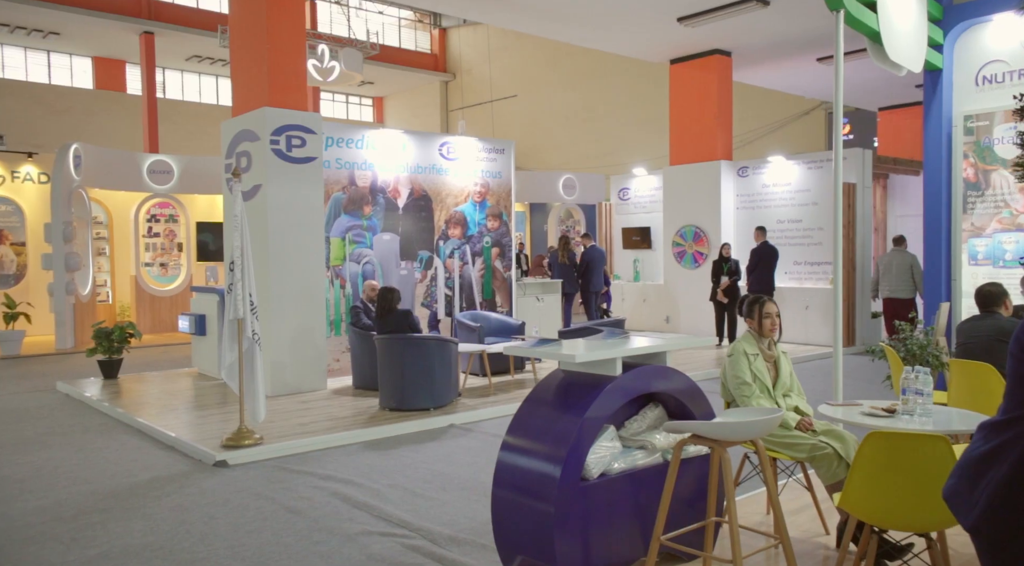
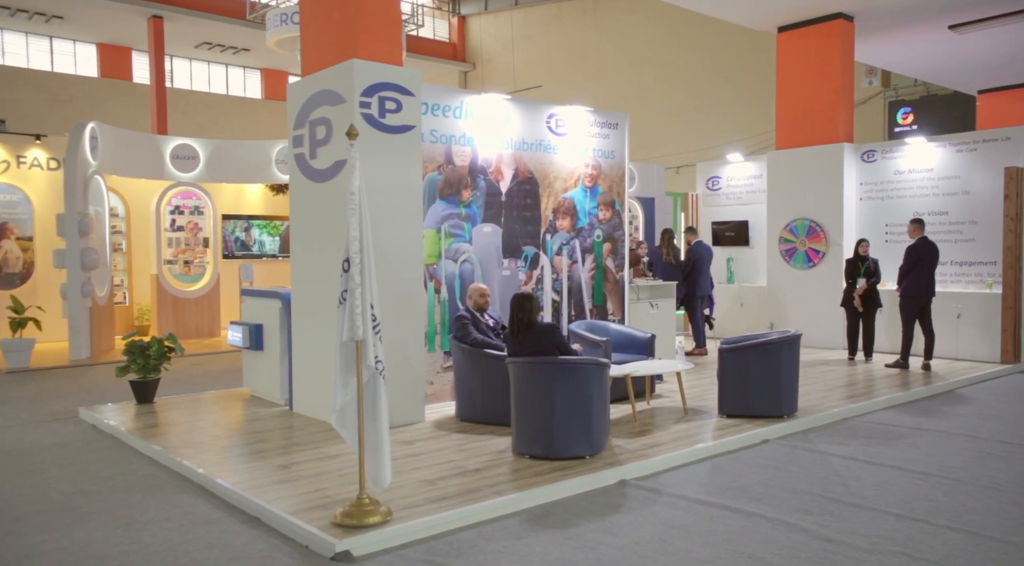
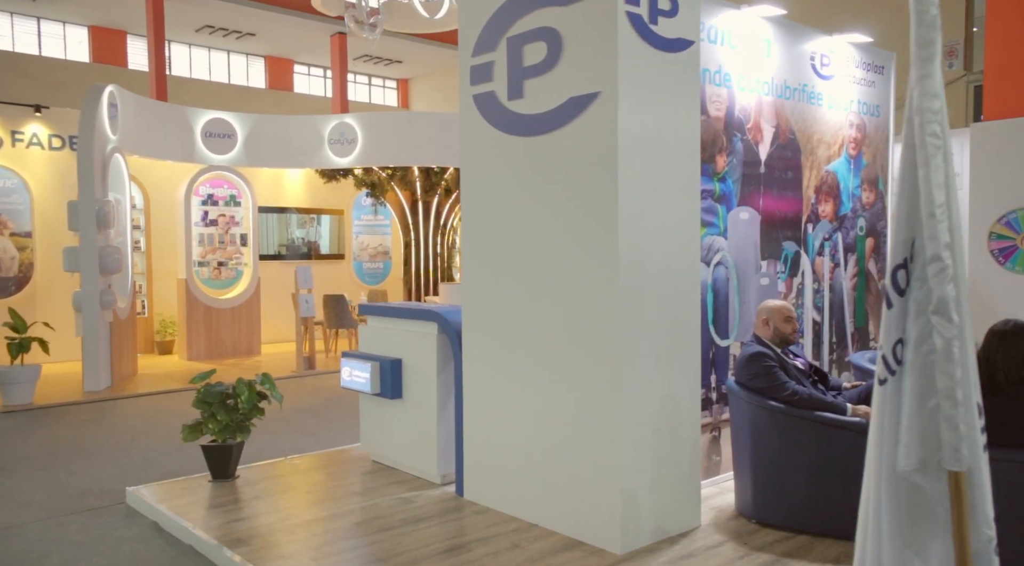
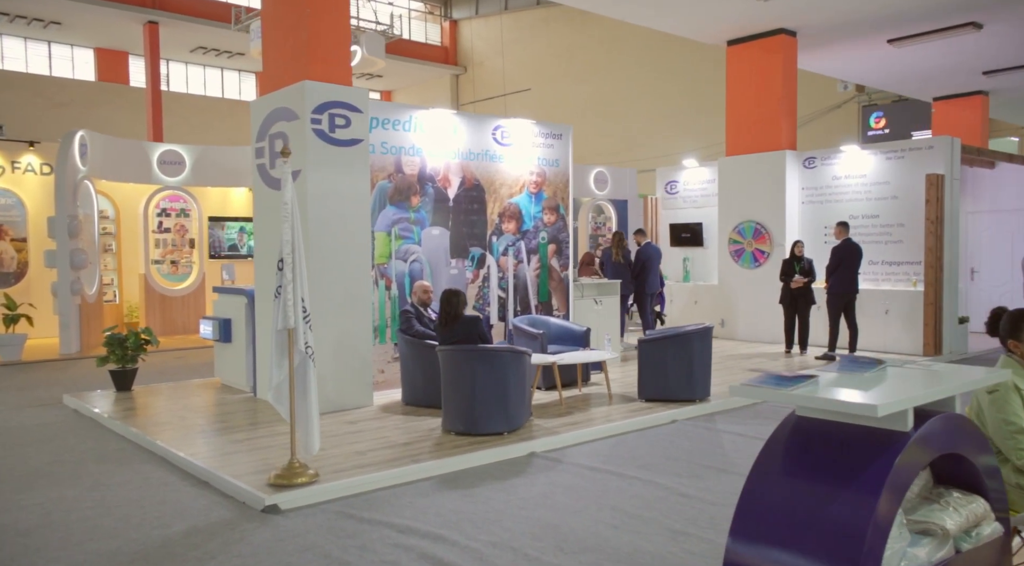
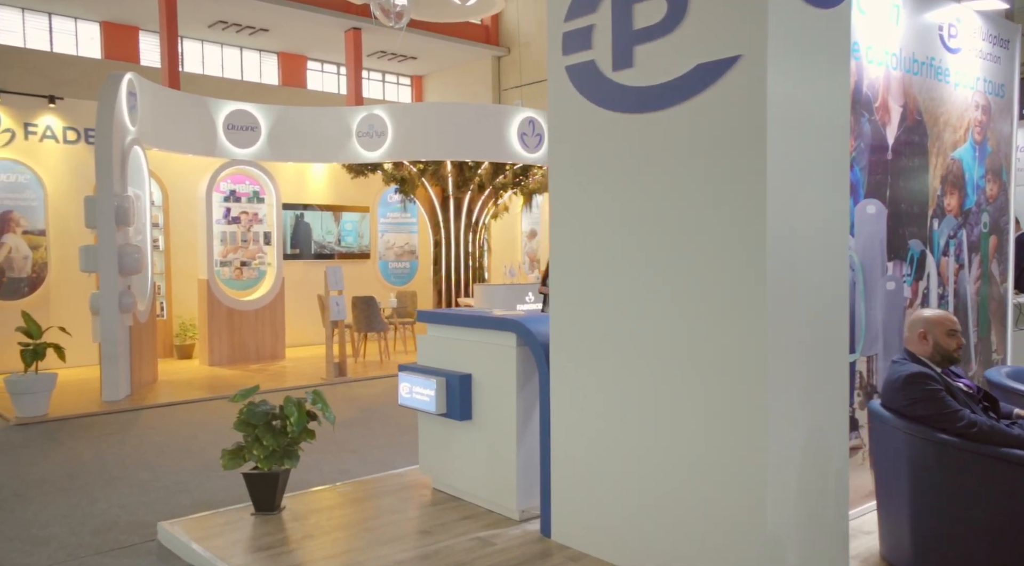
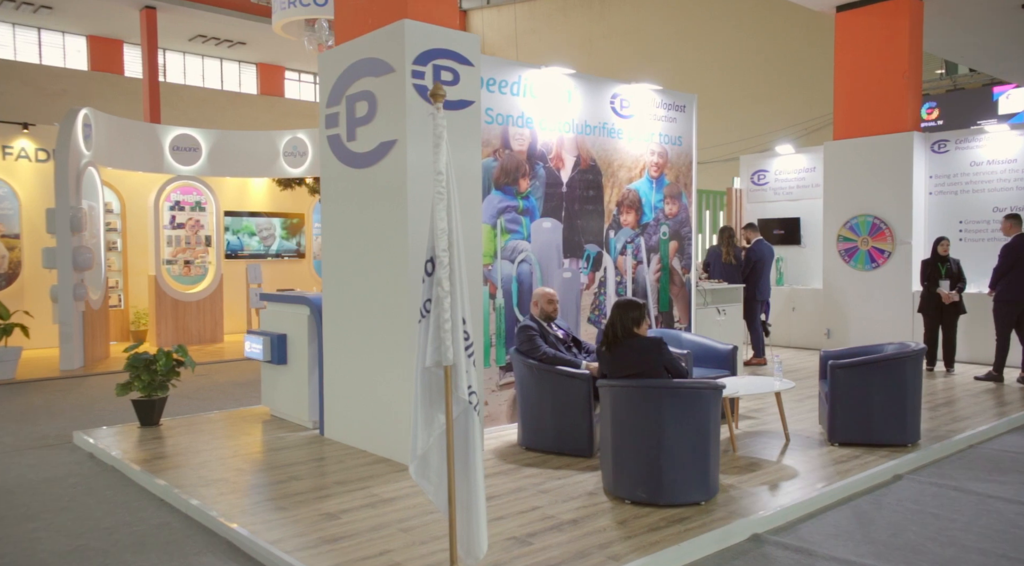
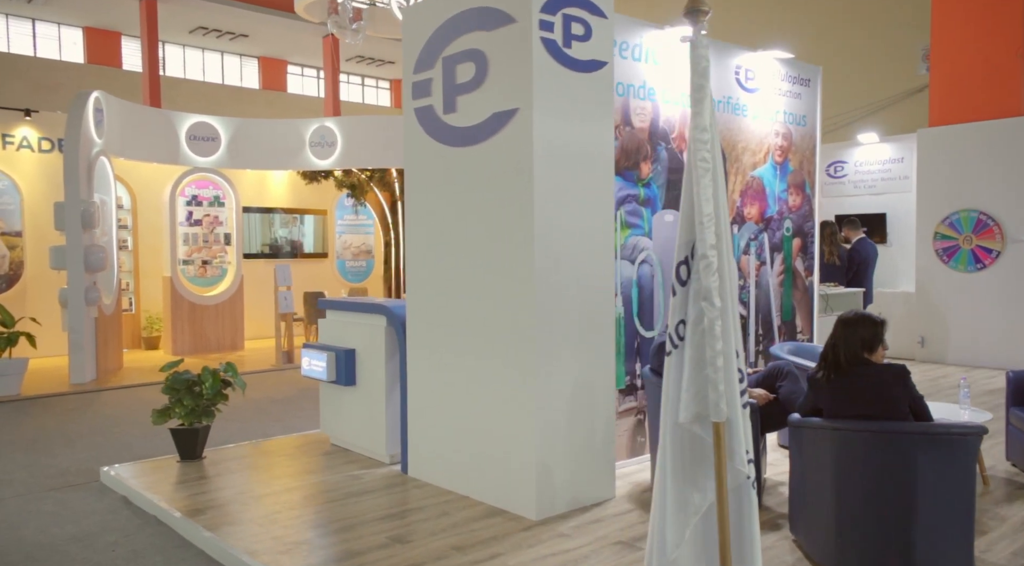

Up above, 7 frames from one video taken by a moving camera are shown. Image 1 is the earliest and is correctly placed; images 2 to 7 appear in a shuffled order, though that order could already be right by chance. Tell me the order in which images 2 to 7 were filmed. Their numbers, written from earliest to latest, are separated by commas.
4, 2, 6, 7, 3, 5
